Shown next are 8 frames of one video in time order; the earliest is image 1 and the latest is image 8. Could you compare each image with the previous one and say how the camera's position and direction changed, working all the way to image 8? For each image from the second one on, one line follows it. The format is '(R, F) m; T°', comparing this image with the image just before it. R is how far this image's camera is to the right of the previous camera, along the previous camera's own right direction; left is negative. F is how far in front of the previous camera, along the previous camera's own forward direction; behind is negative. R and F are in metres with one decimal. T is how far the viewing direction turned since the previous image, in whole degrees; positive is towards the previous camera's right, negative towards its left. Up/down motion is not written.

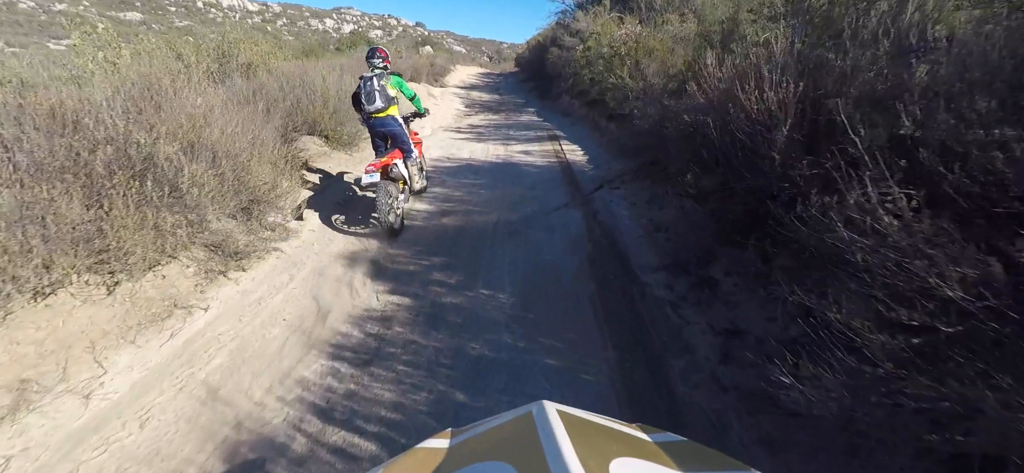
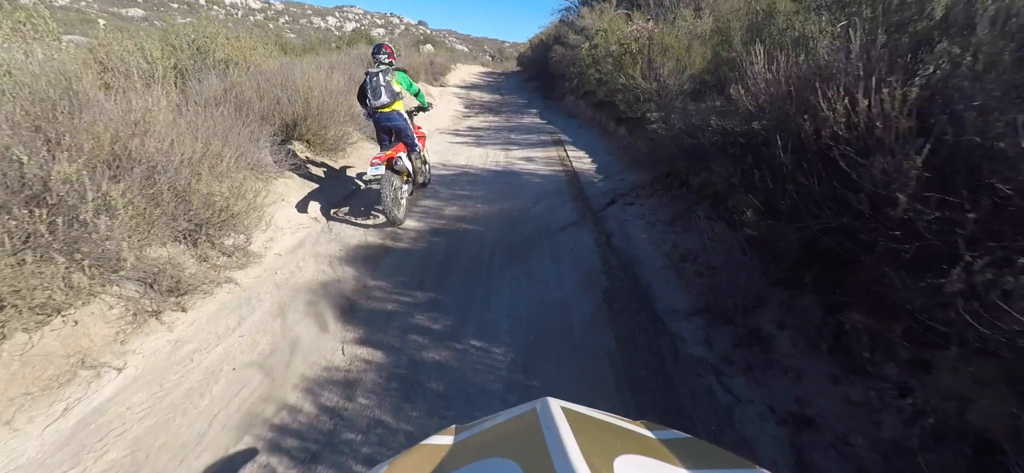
(0.0, +0.8) m; 0°
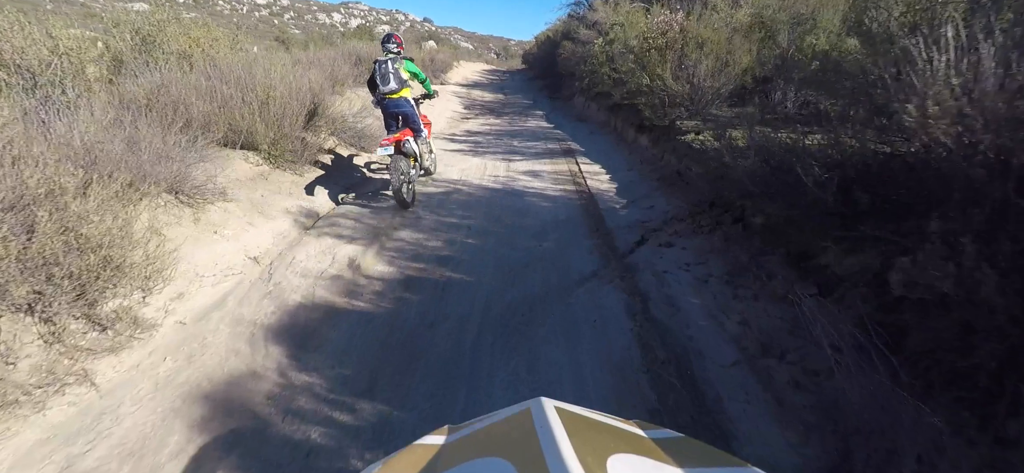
(0.0, +1.4) m; 0°
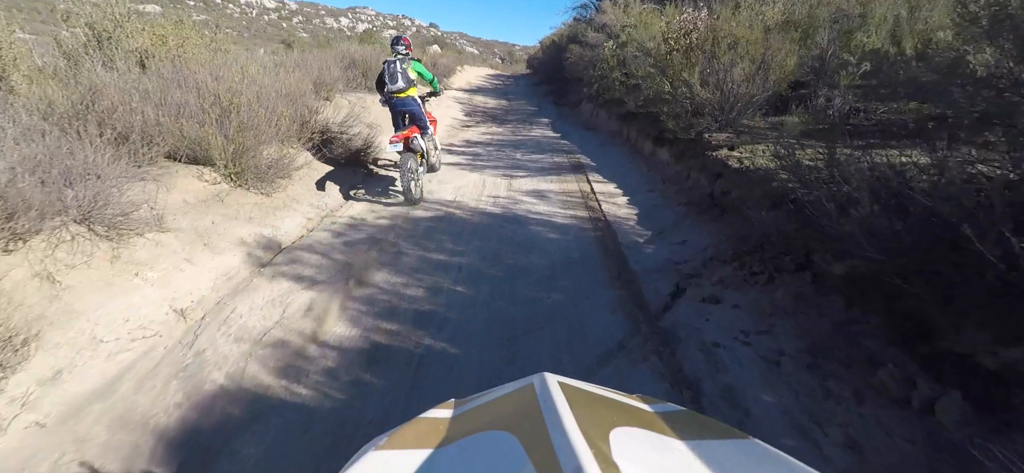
(0.0, +1.0) m; 0°
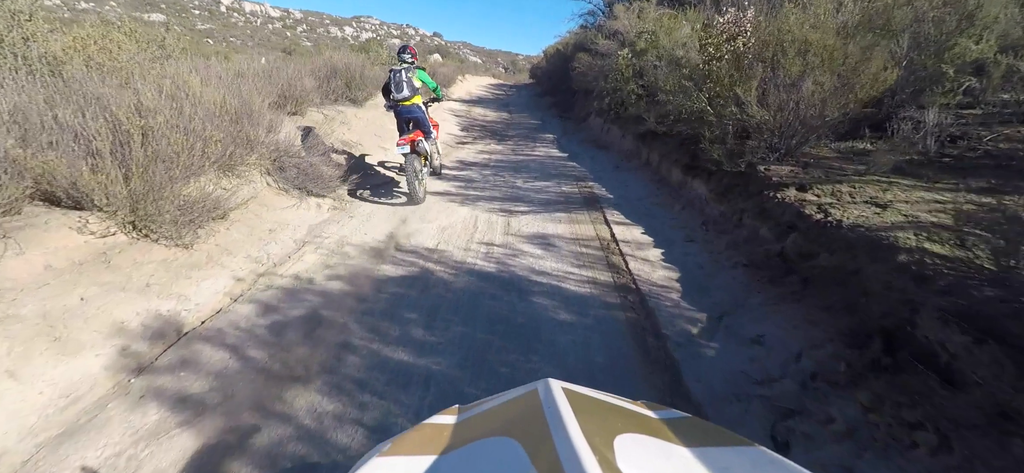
(0.0, +1.4) m; 0°
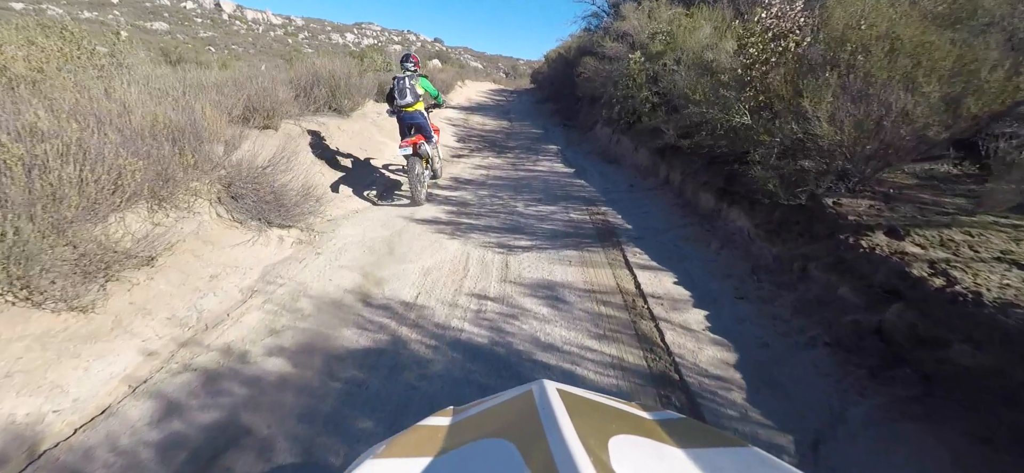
(0.0, +1.0) m; 0°
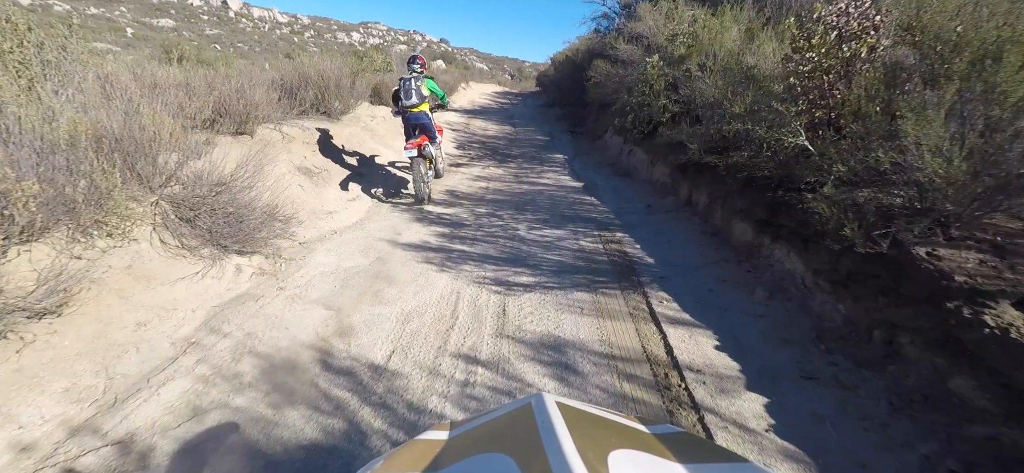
(0.0, +0.8) m; 0°
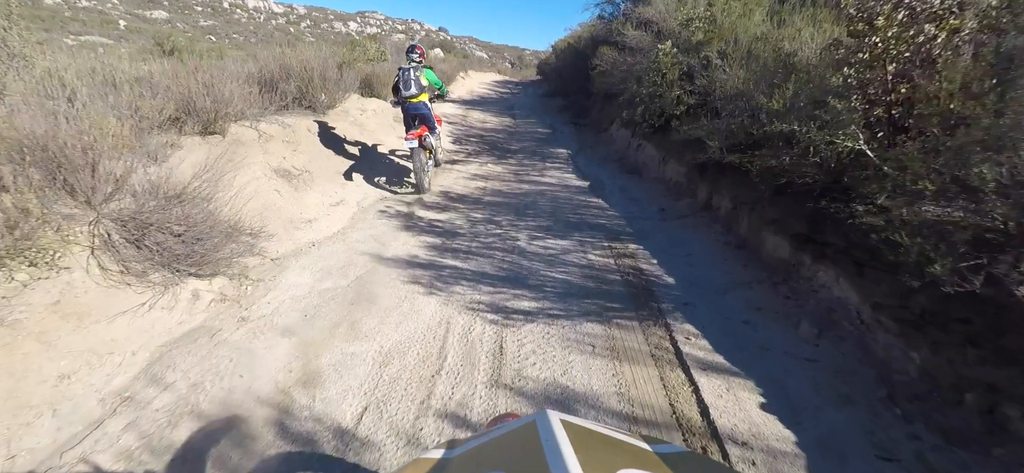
(0.0, +0.6) m; 0°
